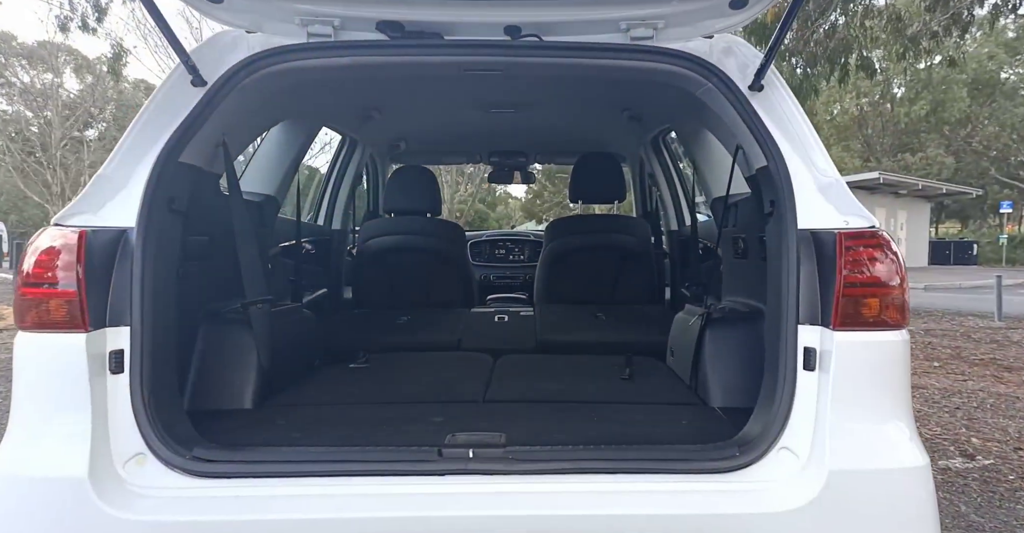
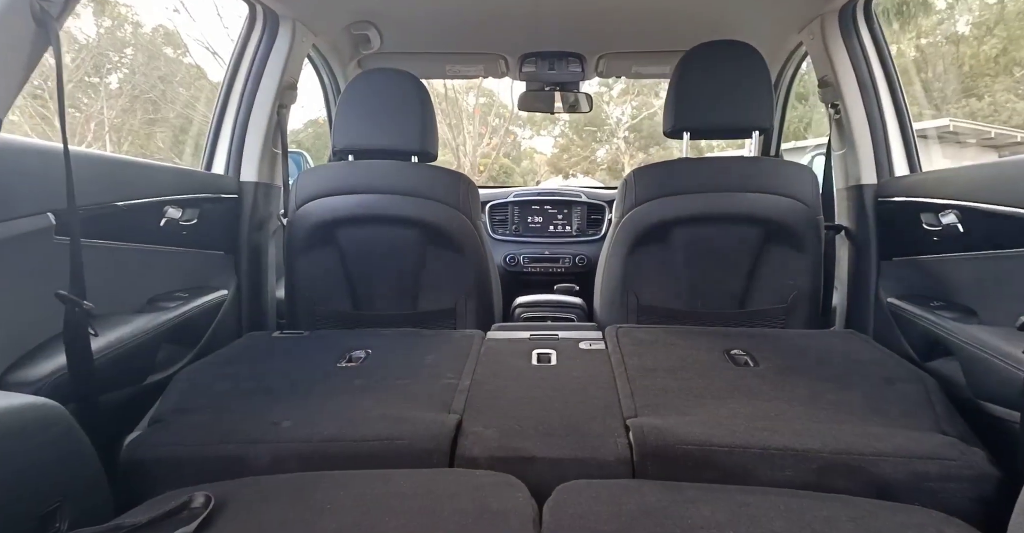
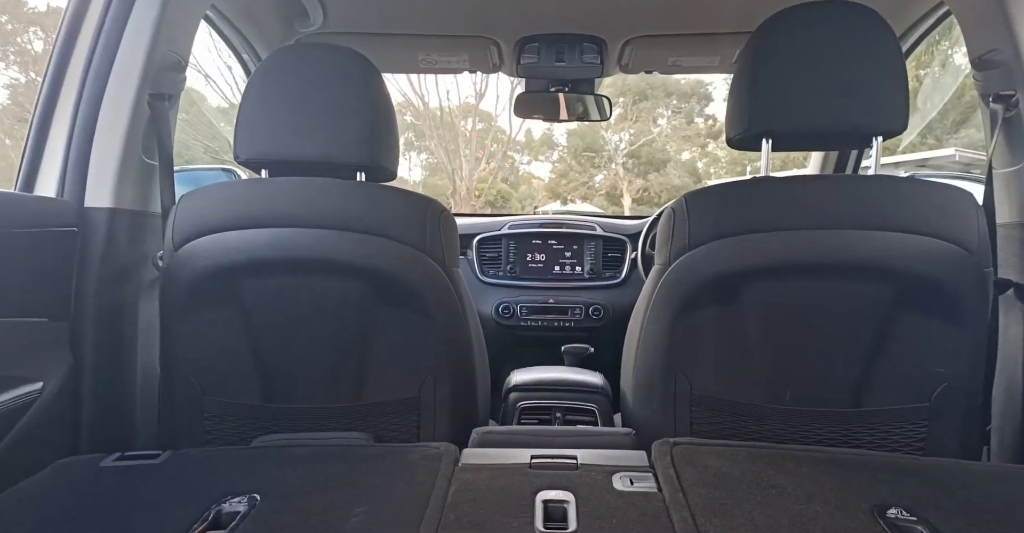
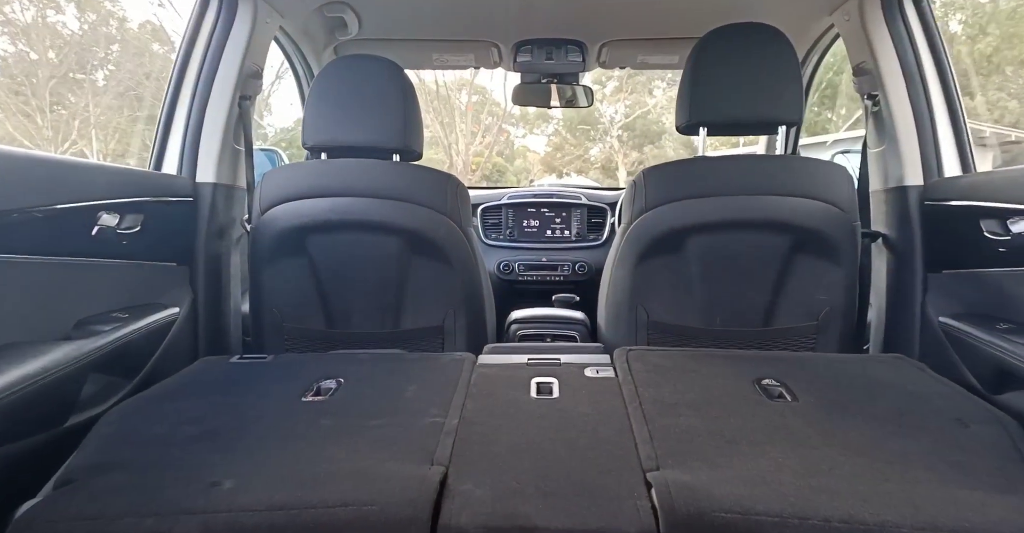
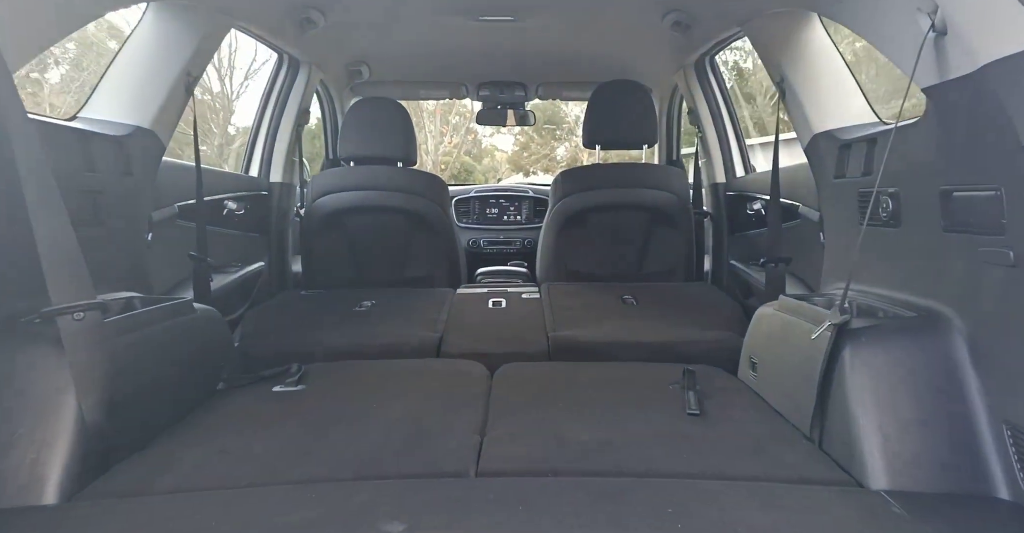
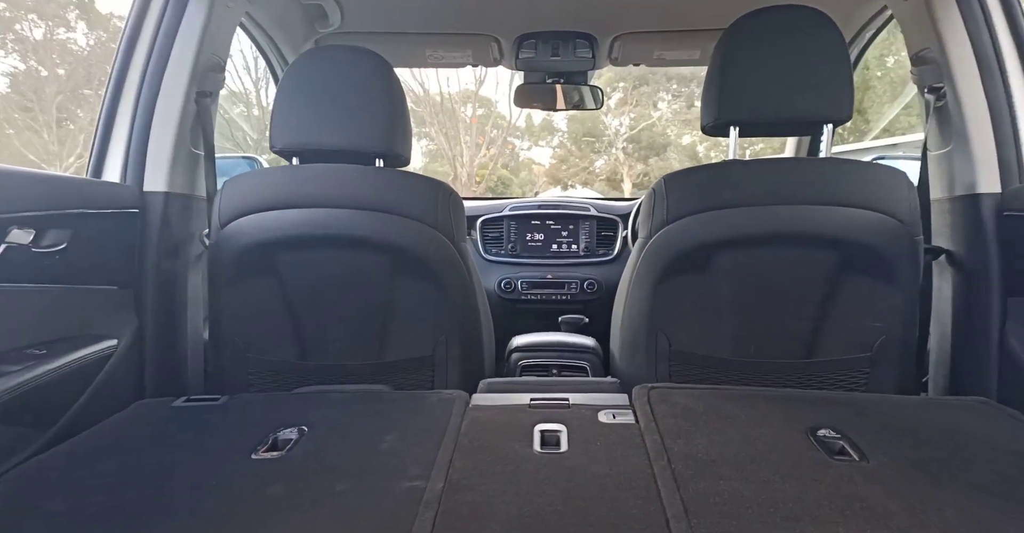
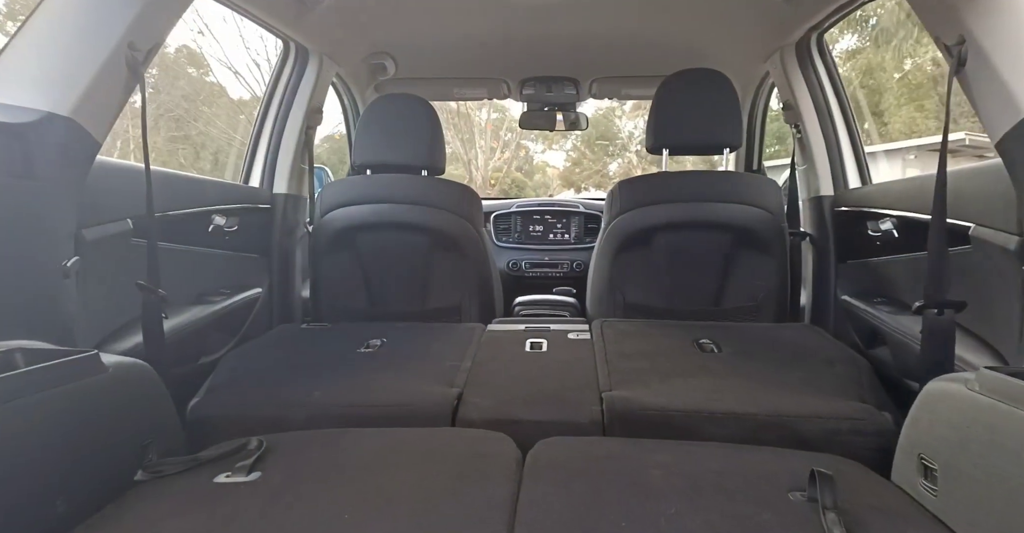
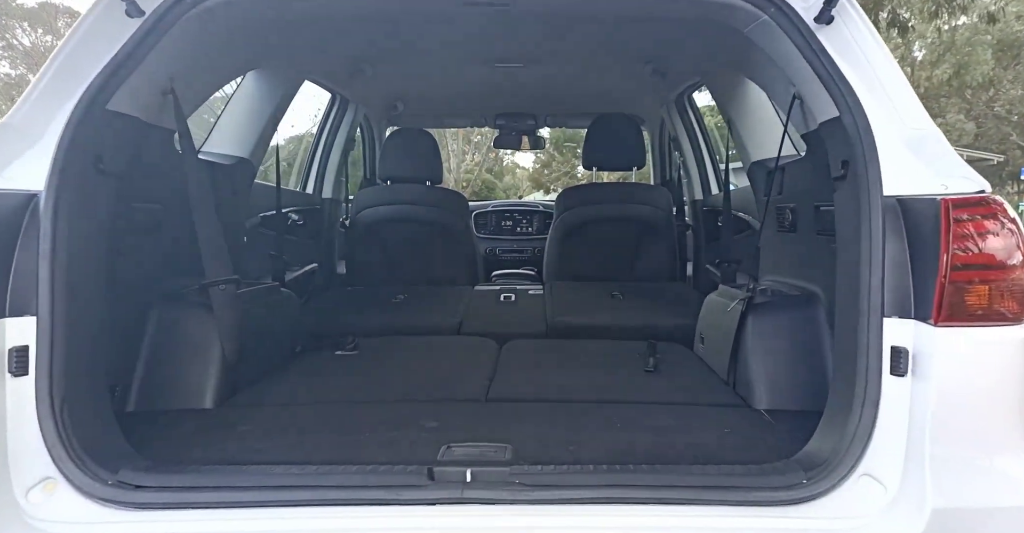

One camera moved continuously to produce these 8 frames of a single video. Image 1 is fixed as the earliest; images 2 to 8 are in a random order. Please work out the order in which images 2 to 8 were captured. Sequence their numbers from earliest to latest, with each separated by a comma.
8, 5, 7, 2, 4, 6, 3
